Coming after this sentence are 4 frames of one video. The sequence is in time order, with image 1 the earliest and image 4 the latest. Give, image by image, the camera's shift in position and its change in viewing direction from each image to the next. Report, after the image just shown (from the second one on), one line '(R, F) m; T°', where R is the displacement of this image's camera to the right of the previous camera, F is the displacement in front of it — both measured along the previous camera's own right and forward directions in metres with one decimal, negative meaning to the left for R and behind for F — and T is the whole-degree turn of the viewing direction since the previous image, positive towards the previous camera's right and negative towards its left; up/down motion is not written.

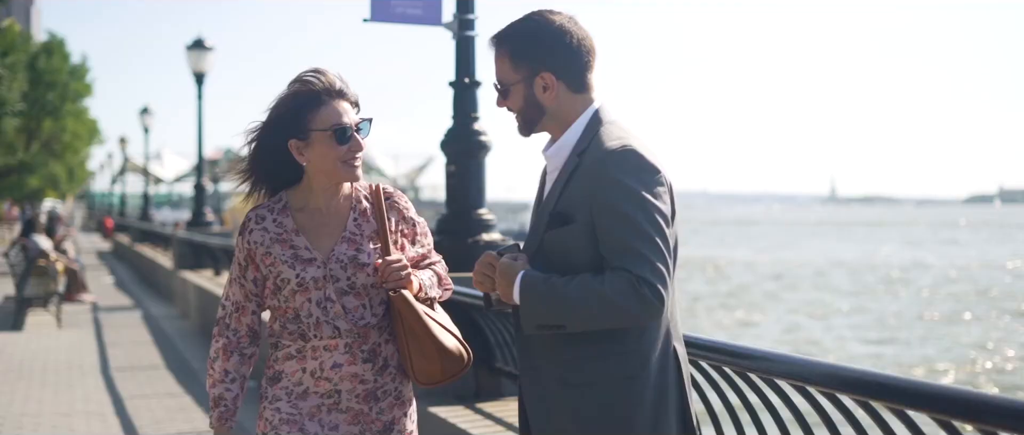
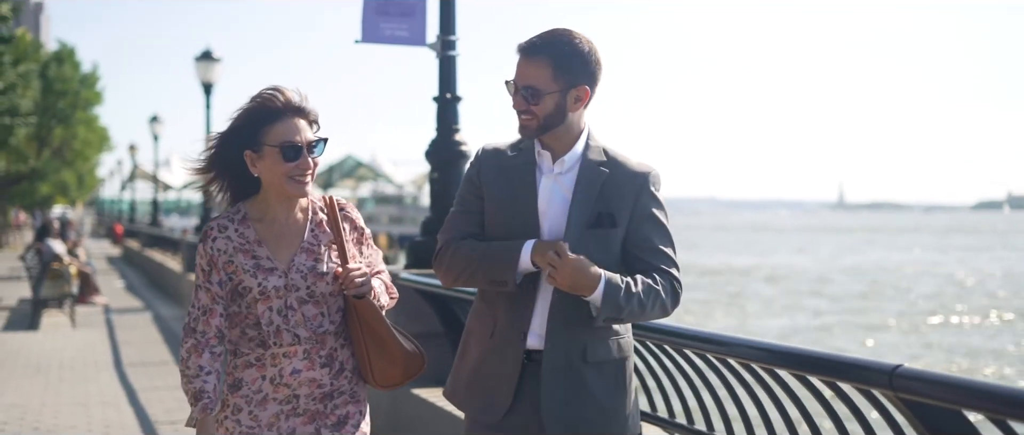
(+0.2, -0.8) m; 0°
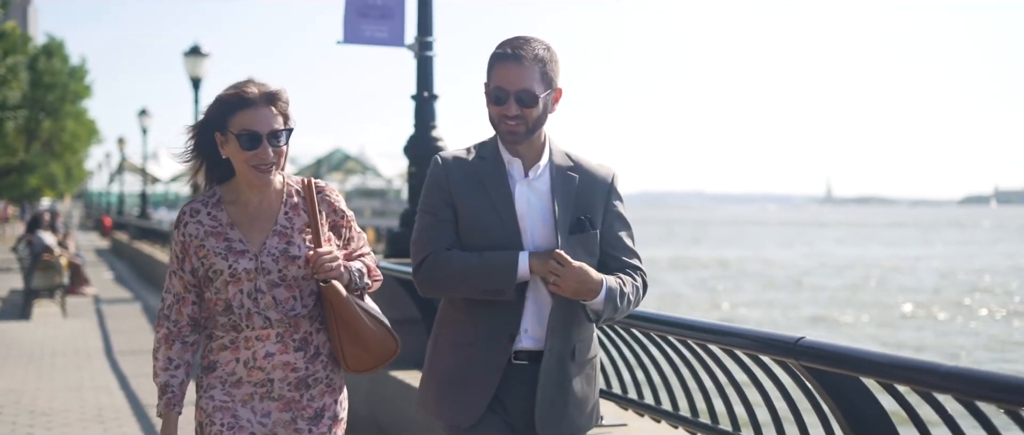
(+0.1, -0.5) m; +1°
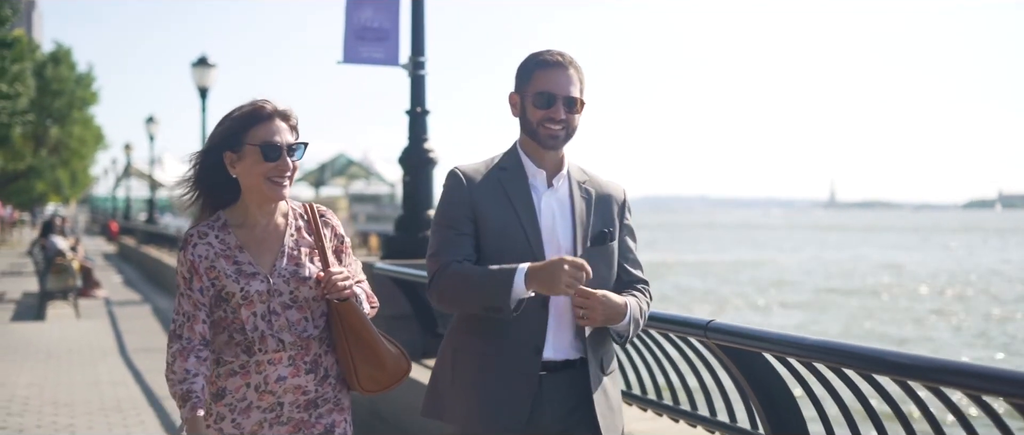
(+0.2, -0.8) m; 0°
